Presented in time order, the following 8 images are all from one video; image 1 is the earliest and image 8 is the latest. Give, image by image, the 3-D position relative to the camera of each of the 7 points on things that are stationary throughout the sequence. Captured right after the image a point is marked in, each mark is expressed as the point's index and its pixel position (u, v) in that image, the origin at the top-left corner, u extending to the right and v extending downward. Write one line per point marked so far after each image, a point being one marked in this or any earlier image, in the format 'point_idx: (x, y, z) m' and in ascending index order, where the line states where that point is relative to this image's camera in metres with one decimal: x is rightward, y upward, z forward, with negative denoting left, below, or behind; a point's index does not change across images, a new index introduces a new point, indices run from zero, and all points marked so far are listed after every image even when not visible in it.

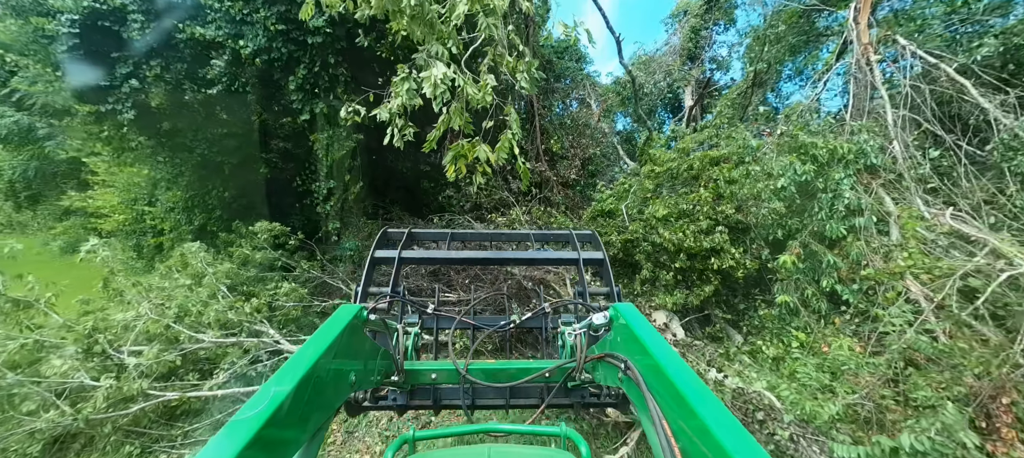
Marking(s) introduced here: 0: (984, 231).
0: (+4.3, 0.0, +3.4) m
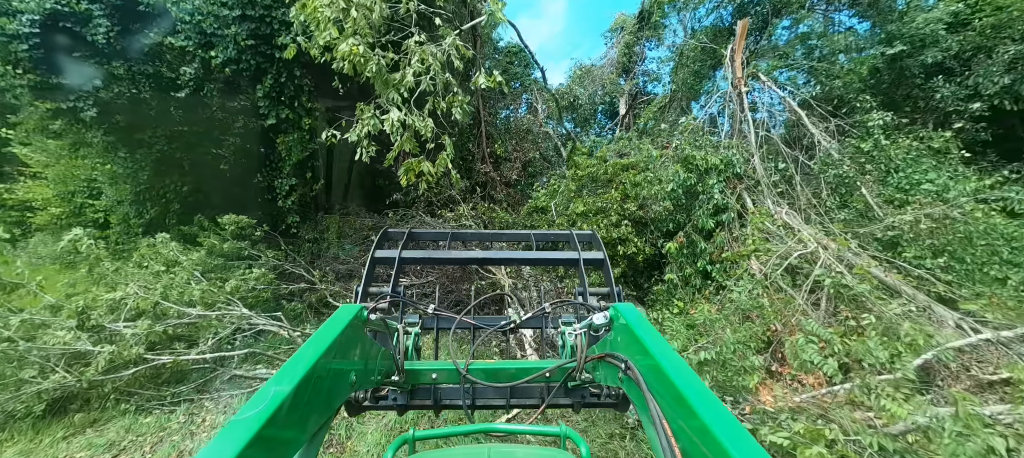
0: (+3.6, +0.1, +4.7) m
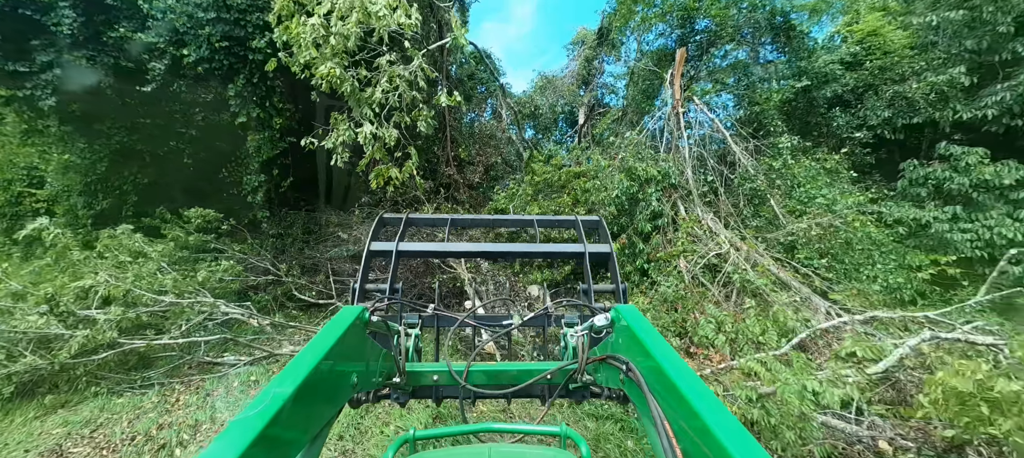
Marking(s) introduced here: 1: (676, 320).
0: (+3.1, 0.0, +5.5) m
1: (+2.0, -1.1, +4.4) m
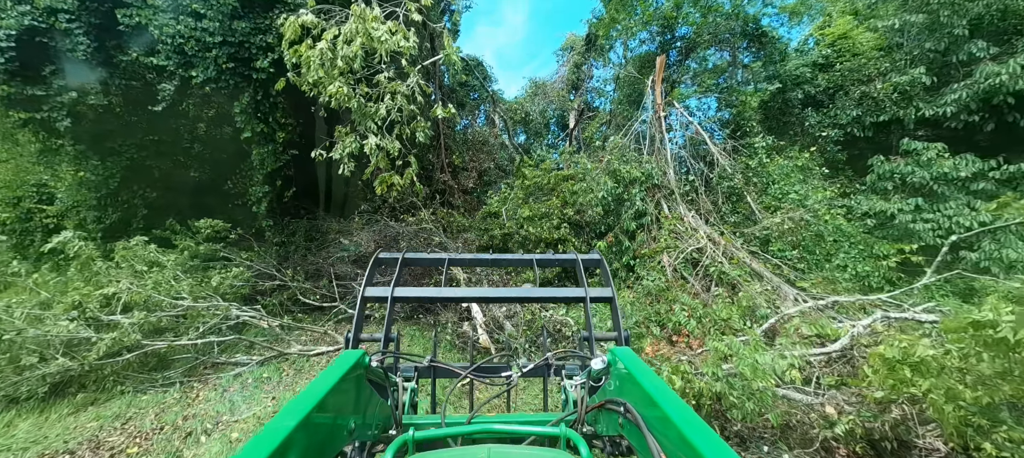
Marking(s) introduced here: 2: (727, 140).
0: (+2.9, +0.1, +5.8) m
1: (+1.9, -1.1, +4.8) m
2: (+3.9, +1.6, +6.8) m
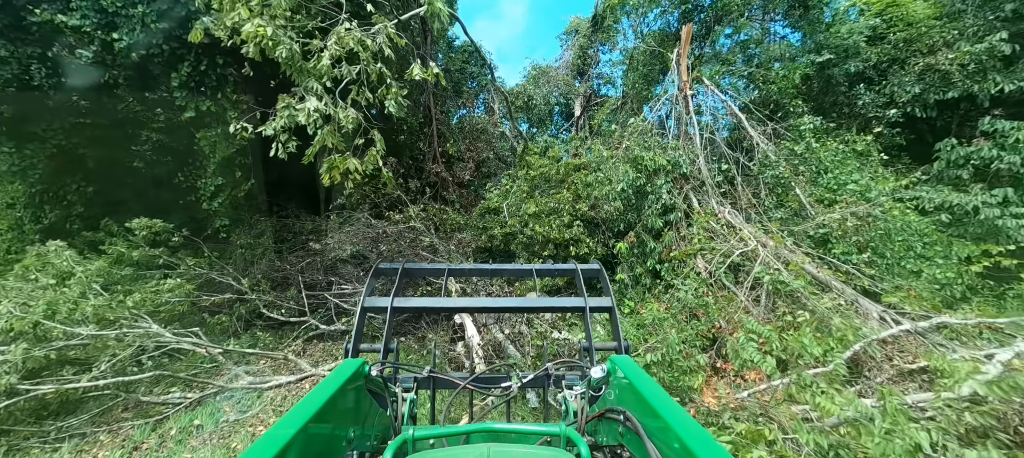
0: (+3.0, +0.1, +4.8) m
1: (+1.9, -1.0, +3.8) m
2: (+4.0, +1.7, +5.8) m
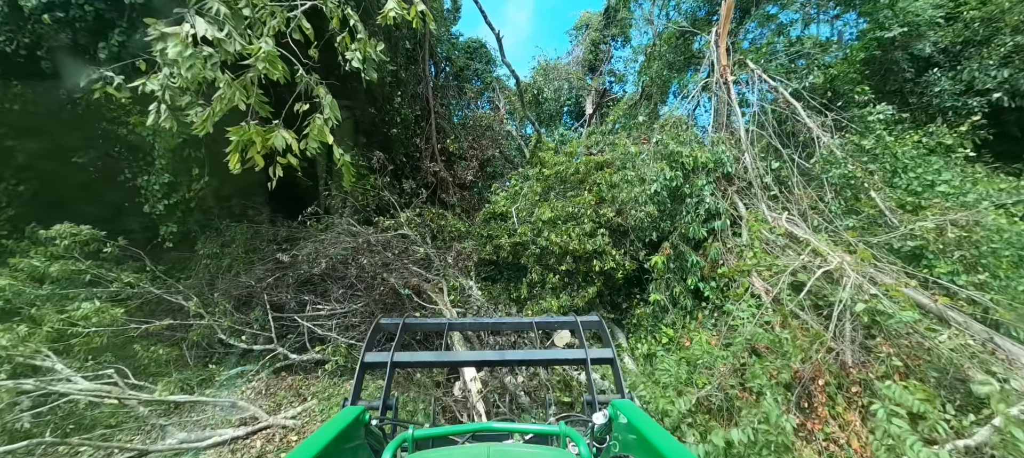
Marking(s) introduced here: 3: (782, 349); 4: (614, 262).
0: (+3.1, 0.0, +3.9) m
1: (+2.0, -1.1, +2.9) m
2: (+4.1, +1.5, +4.9) m
3: (+2.1, -1.0, +3.0) m
4: (+1.2, -0.4, +4.3) m
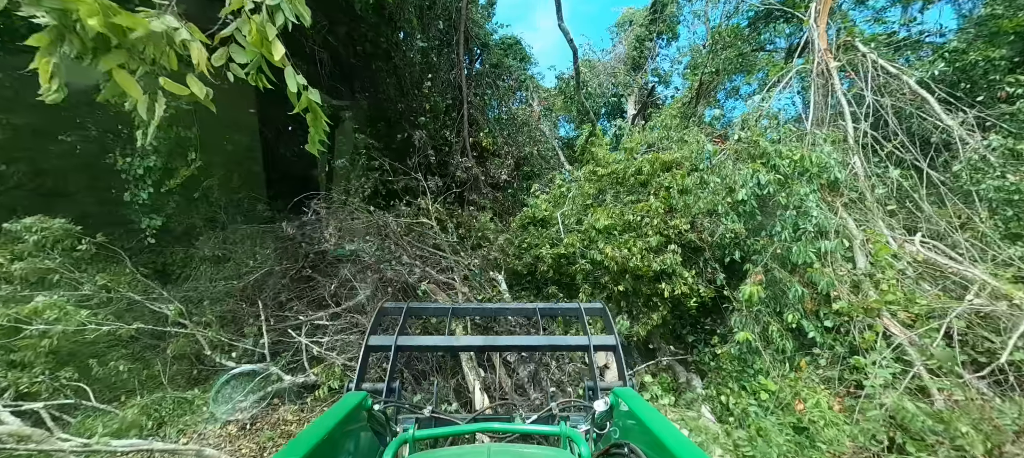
0: (+3.5, -0.3, +2.9) m
1: (+2.3, -1.3, +2.0) m
2: (+4.6, +1.3, +3.9) m
3: (+2.5, -1.1, +2.1) m
4: (+1.6, -0.5, +3.4) m
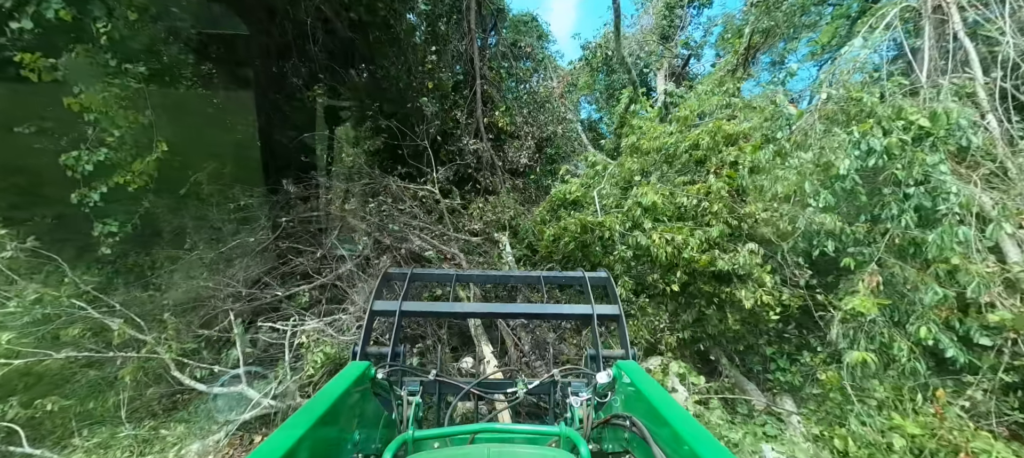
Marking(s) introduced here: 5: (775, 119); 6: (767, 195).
0: (+3.7, -0.1, +2.1) m
1: (+2.5, -1.2, +1.2) m
2: (+4.8, +1.4, +2.9) m
3: (+2.6, -1.0, +1.2) m
4: (+1.8, -0.4, +2.7) m
5: (+2.2, +0.9, +3.1) m
6: (+2.0, +0.3, +2.9) m
